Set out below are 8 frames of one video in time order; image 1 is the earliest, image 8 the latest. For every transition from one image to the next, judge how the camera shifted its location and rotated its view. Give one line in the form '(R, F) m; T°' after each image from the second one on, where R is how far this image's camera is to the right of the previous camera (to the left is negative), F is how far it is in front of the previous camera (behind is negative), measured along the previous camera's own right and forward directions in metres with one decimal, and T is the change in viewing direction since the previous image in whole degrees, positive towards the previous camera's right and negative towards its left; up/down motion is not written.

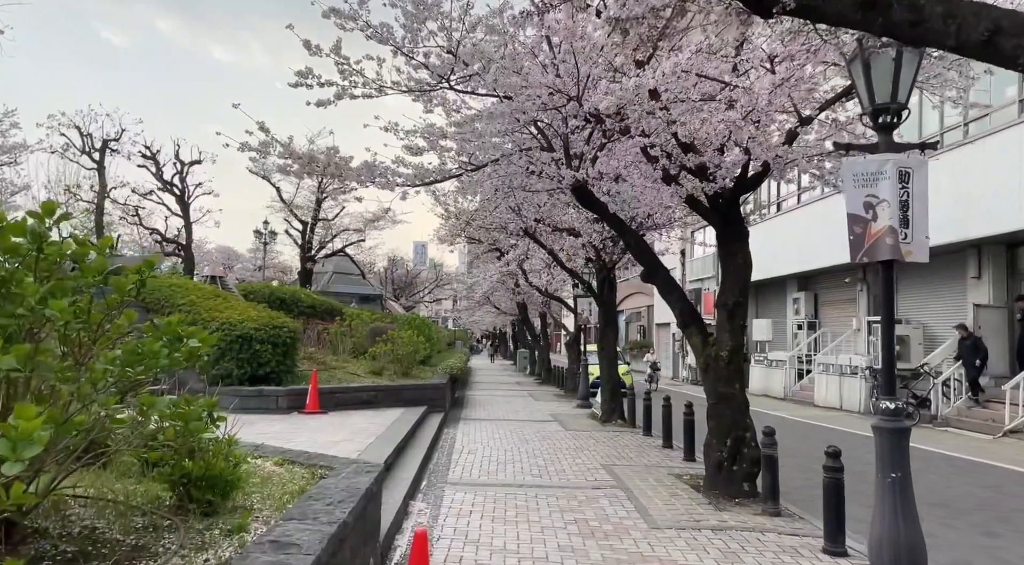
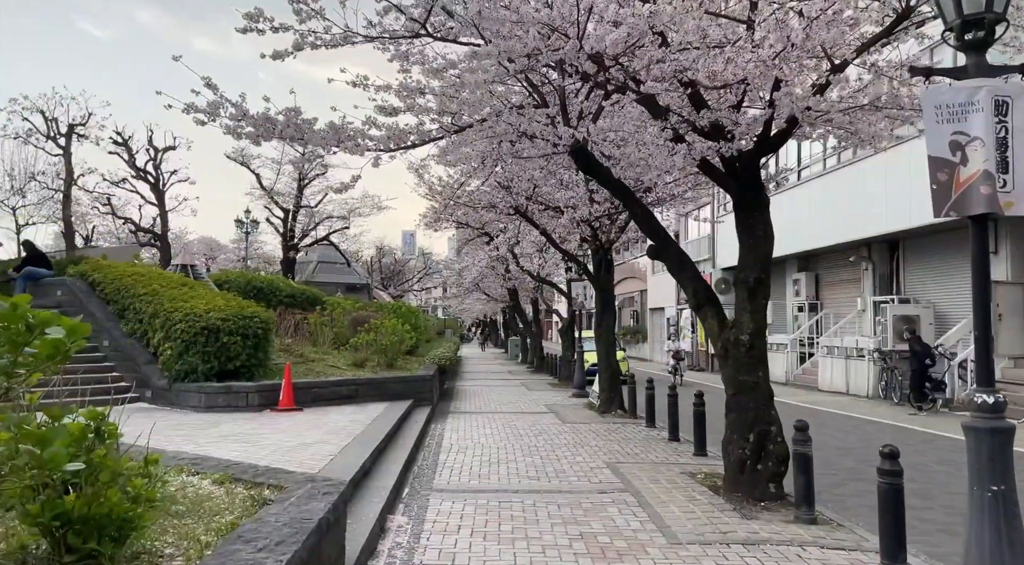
(0.0, +1.1) m; +1°
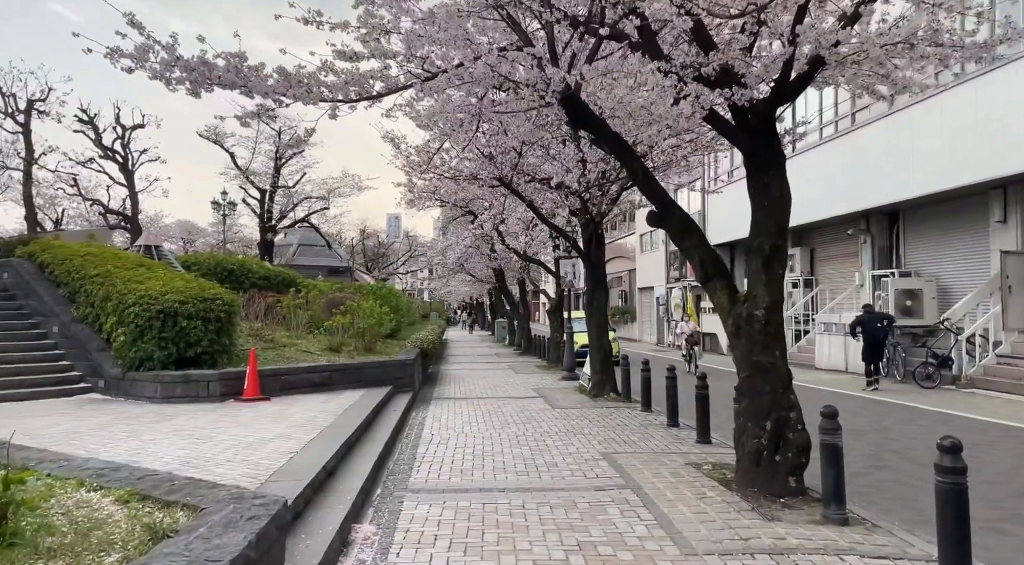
(0.0, +0.9) m; +1°
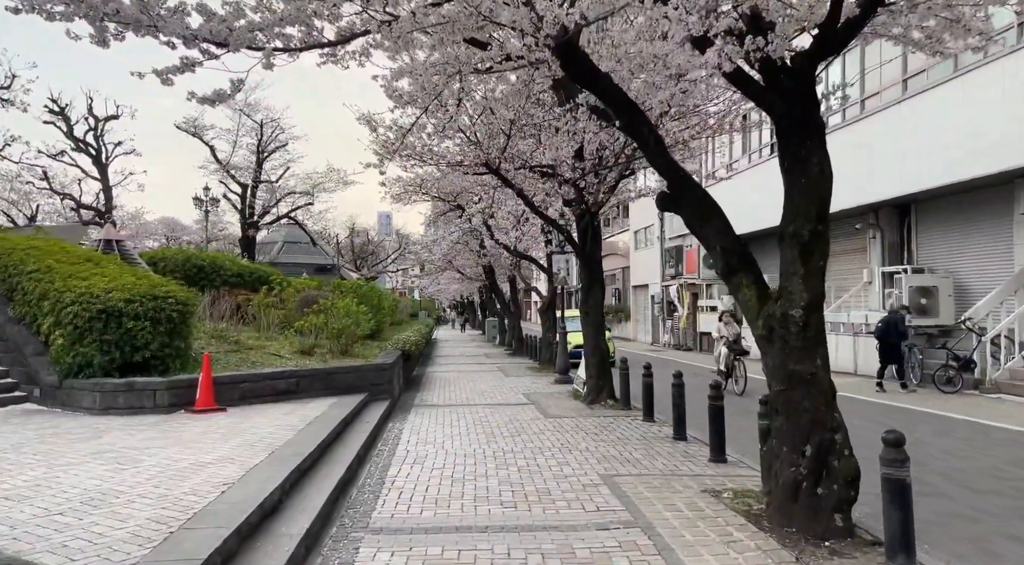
(+0.1, +1.2) m; +1°
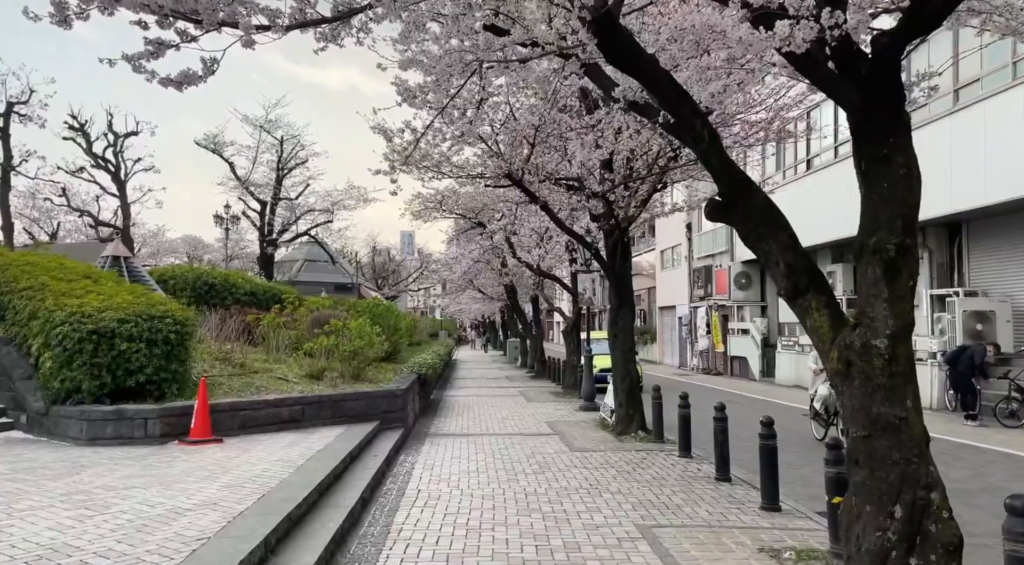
(0.0, +0.9) m; -2°
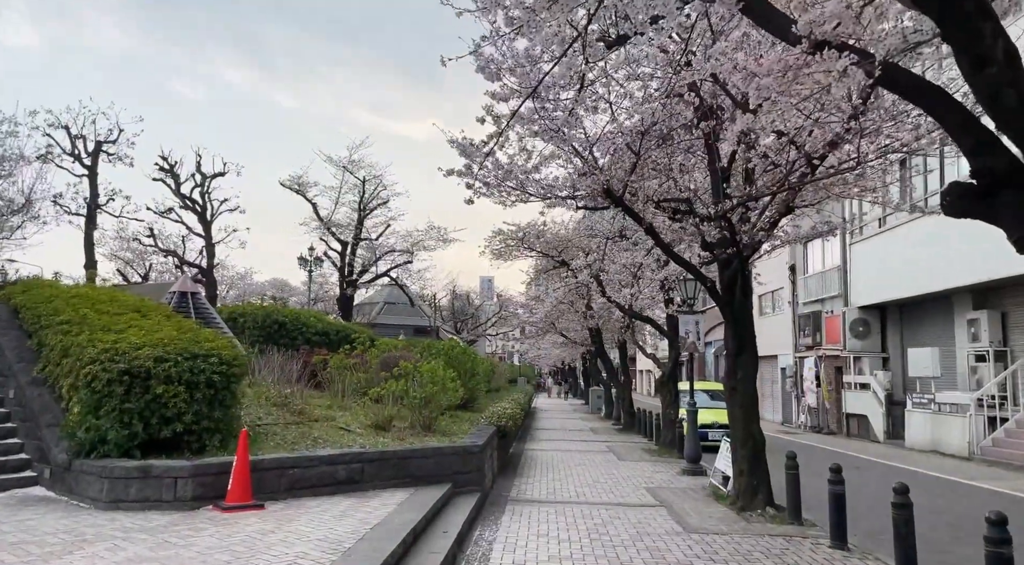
(-0.3, +1.7) m; -6°
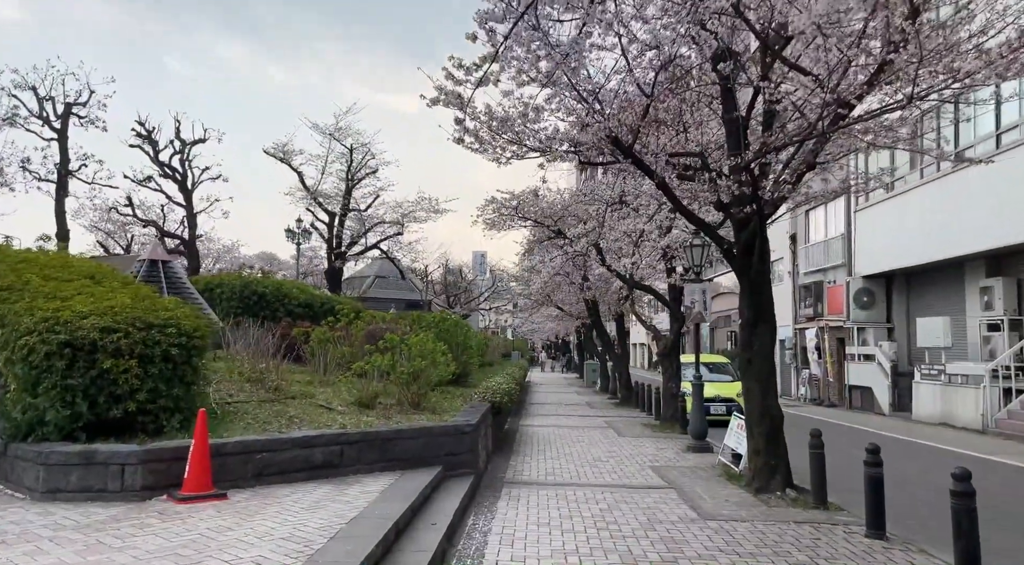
(0.0, +1.0) m; +1°
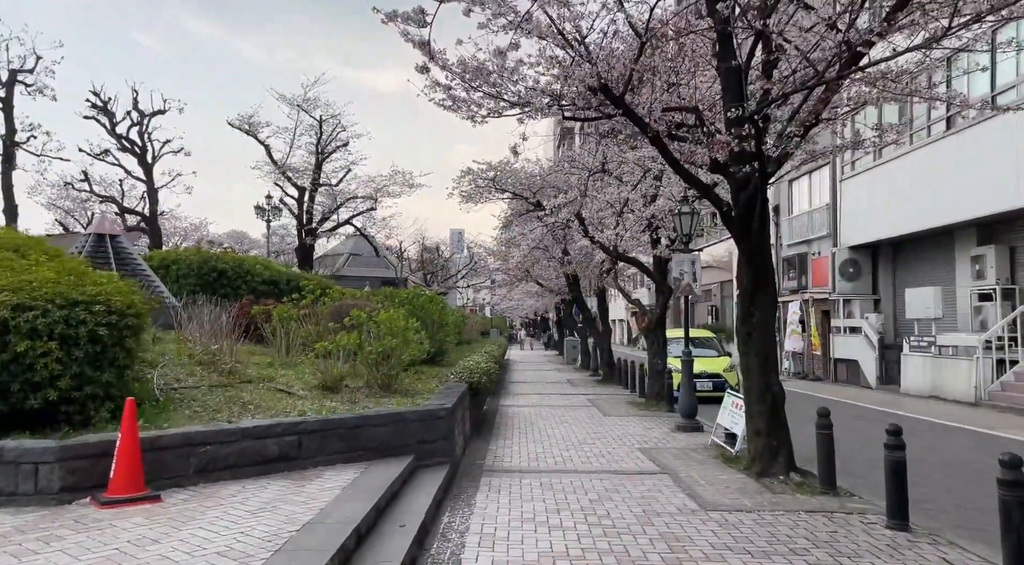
(0.0, +0.9) m; +2°
